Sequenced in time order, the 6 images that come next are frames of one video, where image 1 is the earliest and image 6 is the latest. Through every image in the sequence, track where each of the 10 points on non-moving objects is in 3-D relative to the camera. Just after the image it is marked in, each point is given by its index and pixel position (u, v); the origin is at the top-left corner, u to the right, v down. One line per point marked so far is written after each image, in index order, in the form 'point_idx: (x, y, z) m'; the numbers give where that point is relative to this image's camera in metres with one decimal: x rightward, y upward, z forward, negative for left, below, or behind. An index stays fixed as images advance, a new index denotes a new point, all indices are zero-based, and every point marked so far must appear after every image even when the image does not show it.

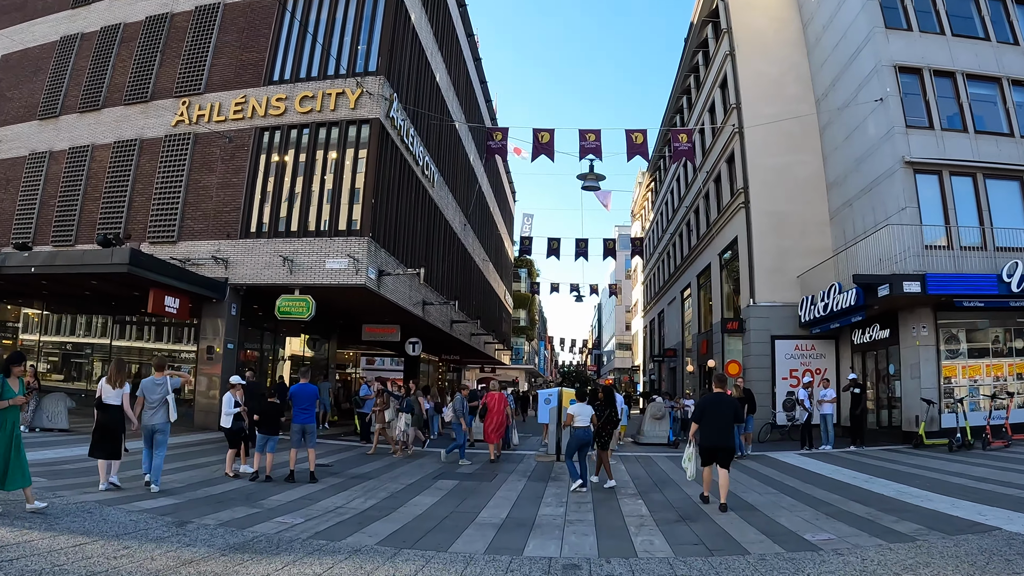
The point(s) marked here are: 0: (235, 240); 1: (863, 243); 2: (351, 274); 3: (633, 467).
0: (-8.5, +1.5, +18.4) m
1: (+9.3, +1.0, +16.9) m
2: (-4.4, +0.4, +16.4) m
3: (+2.2, -3.3, +11.1) m
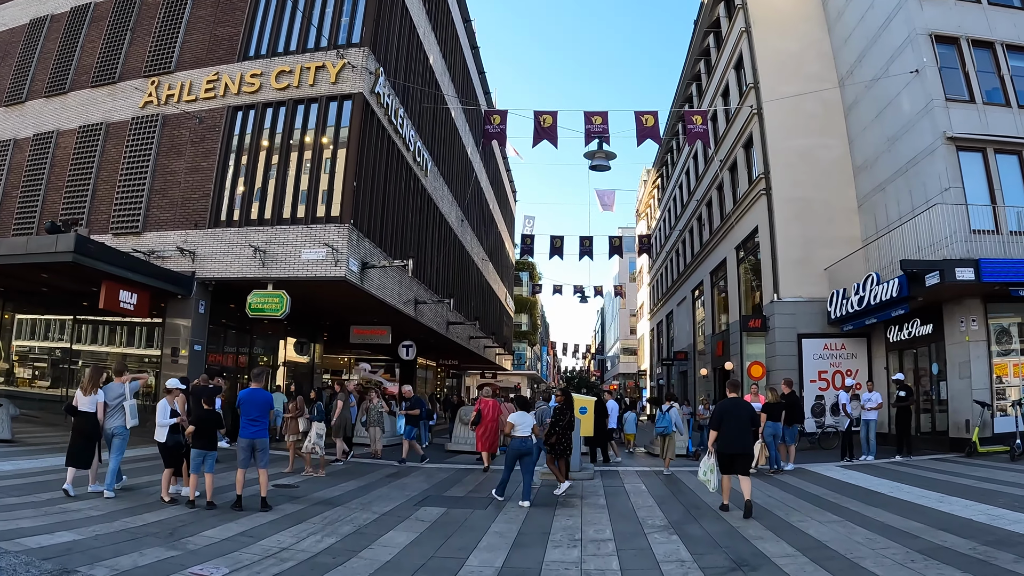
0: (-8.5, +1.6, +16.7) m
1: (+9.3, +1.3, +15.1) m
2: (-4.4, +0.6, +14.6) m
3: (+2.2, -3.0, +9.2) m
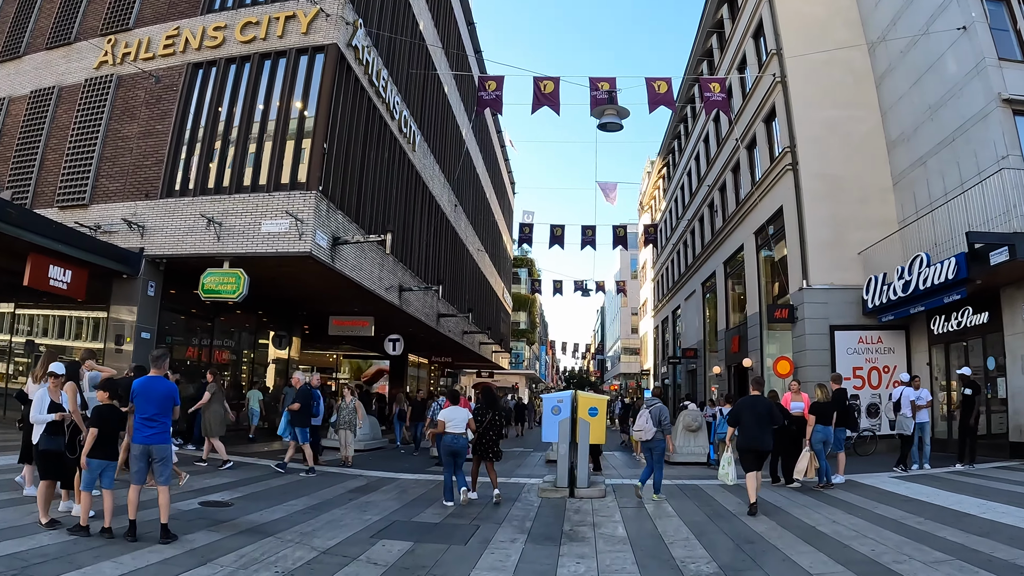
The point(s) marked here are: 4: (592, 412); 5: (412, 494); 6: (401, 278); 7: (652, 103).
0: (-8.6, +2.1, +14.6) m
1: (+9.2, +1.6, +13.1) m
2: (-4.5, +1.0, +12.6) m
3: (+2.1, -2.6, +7.2) m
4: (+1.1, -1.7, +8.2) m
5: (-1.5, -3.0, +8.7) m
6: (-3.2, +0.3, +17.4) m
7: (+3.8, +5.0, +16.7) m
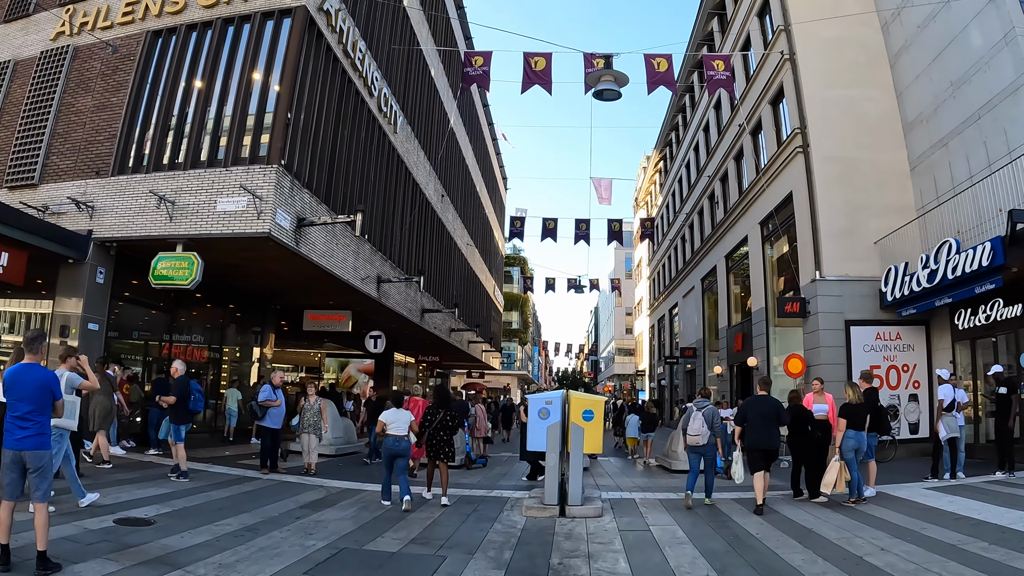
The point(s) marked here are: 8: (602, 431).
0: (-8.9, +2.4, +13.3) m
1: (+8.9, +1.8, +11.9) m
2: (-4.8, +1.3, +11.3) m
3: (+1.8, -2.4, +6.0) m
4: (+0.9, -1.5, +6.9) m
5: (-1.7, -2.7, +7.5) m
6: (-3.5, +0.5, +16.2) m
7: (+3.5, +5.2, +15.5) m
8: (+1.0, -1.6, +7.0) m
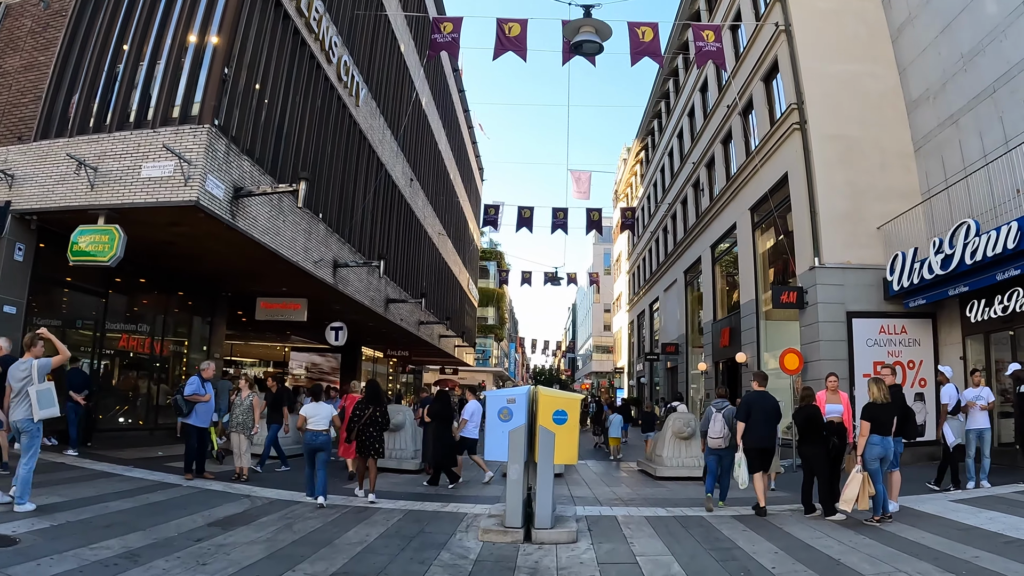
0: (-9.5, +2.8, +11.6) m
1: (+8.4, +2.0, +10.9) m
2: (-5.3, +1.6, +9.8) m
3: (+1.4, -2.1, +4.7) m
4: (+0.4, -1.2, +5.6) m
5: (-2.1, -2.4, +6.1) m
6: (-4.2, +0.9, +14.7) m
7: (+2.9, +5.5, +14.2) m
8: (+0.6, -1.4, +5.7) m
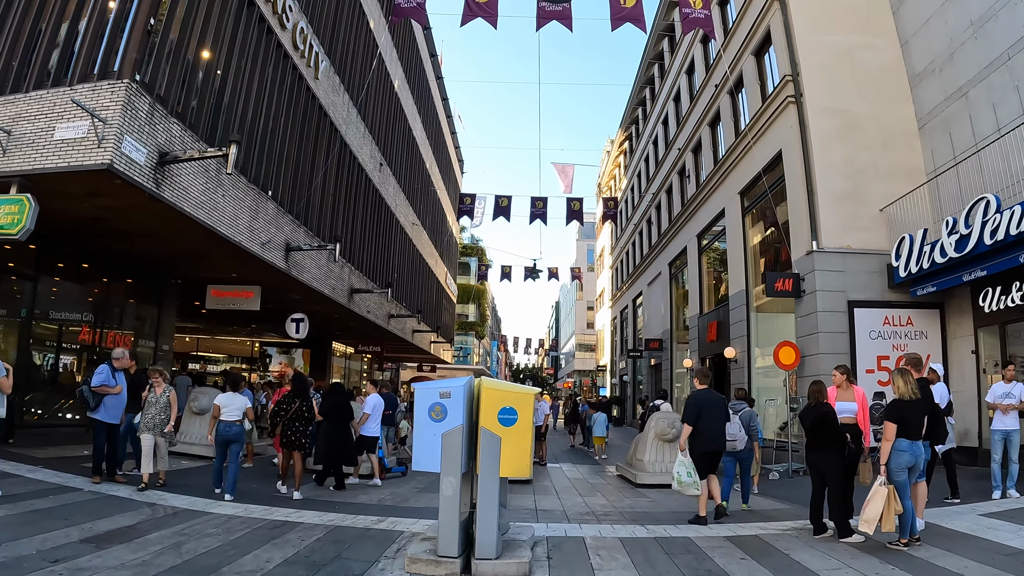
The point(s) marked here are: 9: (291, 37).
0: (-10.0, +3.1, +10.2) m
1: (+7.9, +2.2, +9.9) m
2: (-5.8, +1.9, +8.5) m
3: (+1.0, -1.9, +3.6) m
4: (0.0, -0.9, +4.4) m
5: (-2.6, -2.1, +4.8) m
6: (-4.9, +1.2, +13.4) m
7: (+2.3, +5.7, +13.1) m
8: (+0.2, -1.1, +4.5) m
9: (-4.7, +5.4, +13.3) m
